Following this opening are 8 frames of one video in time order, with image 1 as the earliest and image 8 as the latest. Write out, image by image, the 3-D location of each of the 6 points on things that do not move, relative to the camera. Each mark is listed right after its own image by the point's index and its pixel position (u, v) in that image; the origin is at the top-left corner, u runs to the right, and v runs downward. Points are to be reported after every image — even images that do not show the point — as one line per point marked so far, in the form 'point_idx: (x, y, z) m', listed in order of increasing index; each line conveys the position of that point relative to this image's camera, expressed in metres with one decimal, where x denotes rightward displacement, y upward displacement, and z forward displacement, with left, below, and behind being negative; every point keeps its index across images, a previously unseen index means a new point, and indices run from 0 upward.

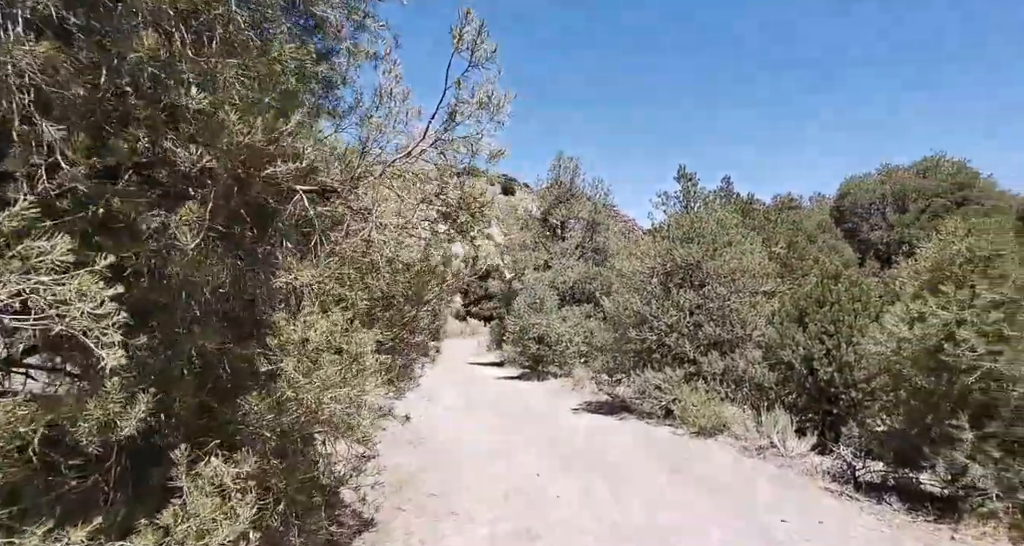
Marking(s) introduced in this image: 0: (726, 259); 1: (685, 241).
0: (+4.9, +0.3, +13.7) m
1: (+4.2, +0.8, +14.5) m
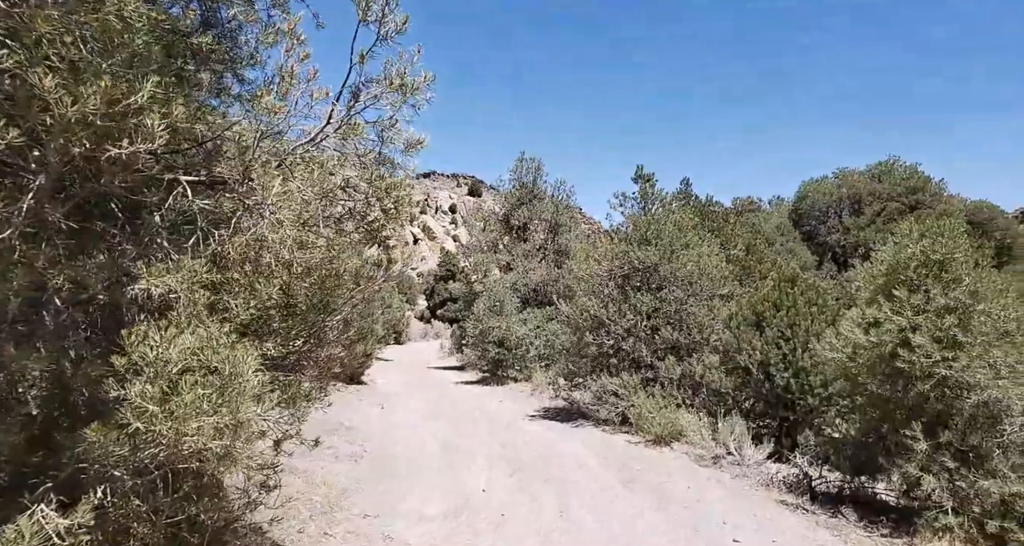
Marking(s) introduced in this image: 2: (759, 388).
0: (+3.8, +0.3, +13.4) m
1: (+3.1, +0.7, +14.1) m
2: (+4.8, -2.2, +11.6) m
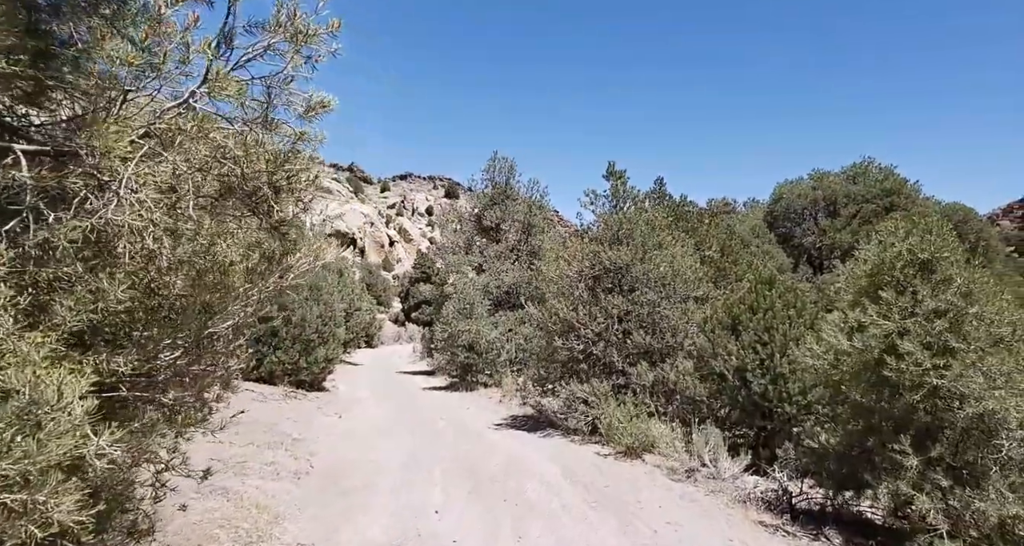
0: (+3.1, +0.2, +12.8) m
1: (+2.3, +0.7, +13.5) m
2: (+4.1, -2.2, +11.0) m
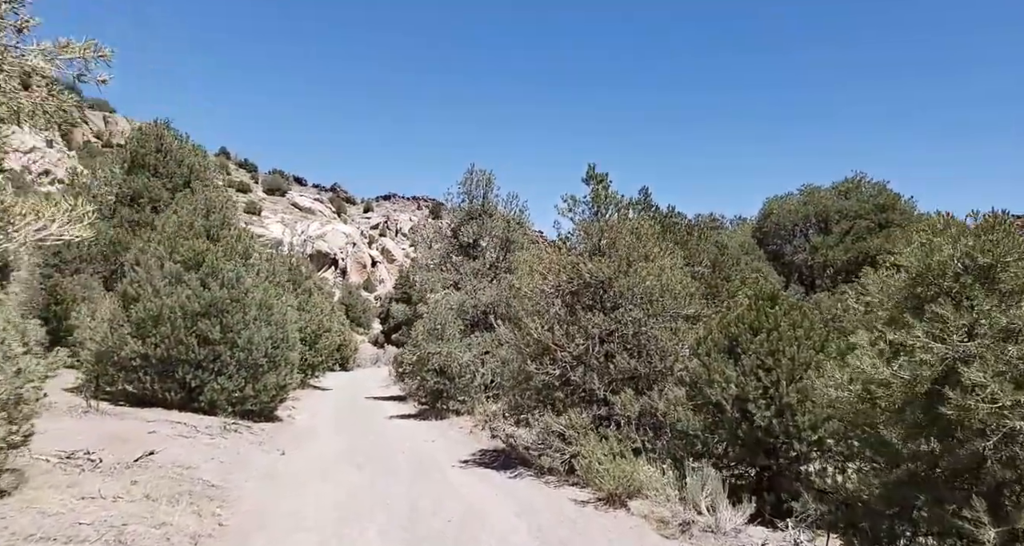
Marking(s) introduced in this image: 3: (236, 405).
0: (+2.4, 0.0, +11.3) m
1: (+1.7, +0.4, +12.0) m
2: (+3.5, -2.5, +9.4) m
3: (-7.5, -3.6, +16.1) m
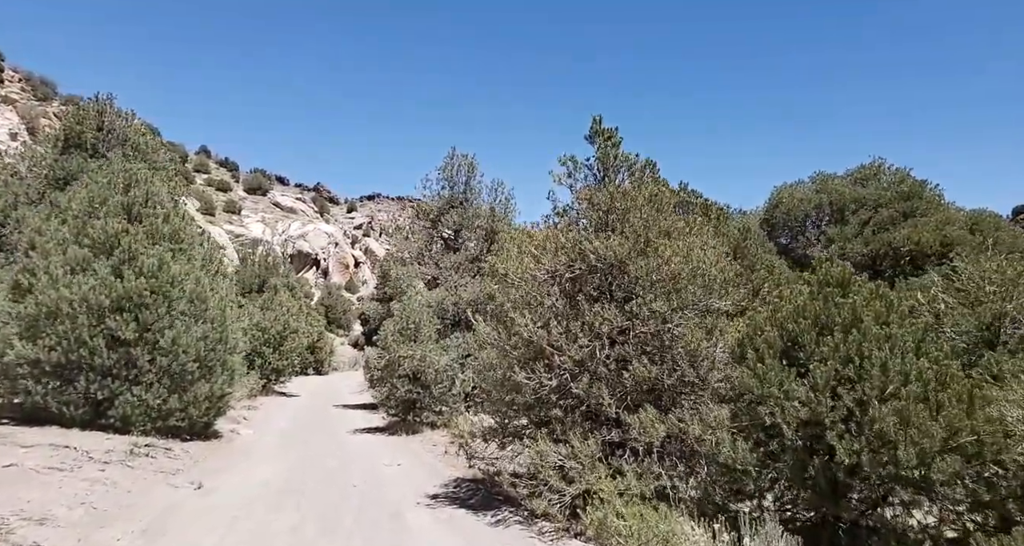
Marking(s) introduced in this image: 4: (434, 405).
0: (+2.2, +0.2, +8.7) m
1: (+1.4, +0.7, +9.3) m
2: (+3.3, -2.2, +6.8) m
3: (-7.8, -3.3, +13.2) m
4: (-2.4, -4.0, +18.0) m
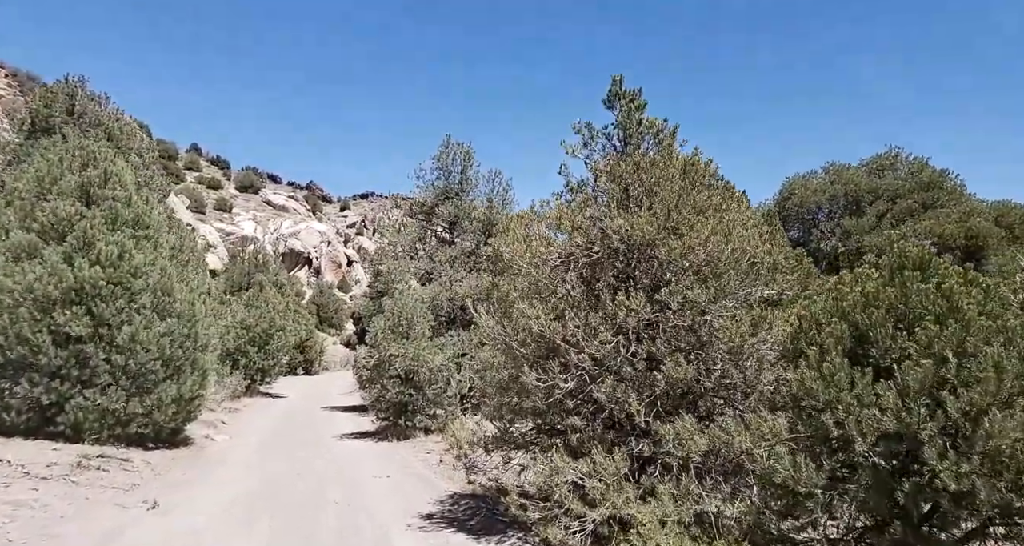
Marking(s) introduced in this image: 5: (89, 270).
0: (+2.3, +0.5, +7.3) m
1: (+1.5, +0.9, +8.0) m
2: (+3.4, -2.0, +5.5) m
3: (-7.8, -3.0, +11.8) m
4: (-2.4, -3.8, +16.6) m
5: (-8.0, 0.0, +11.4) m
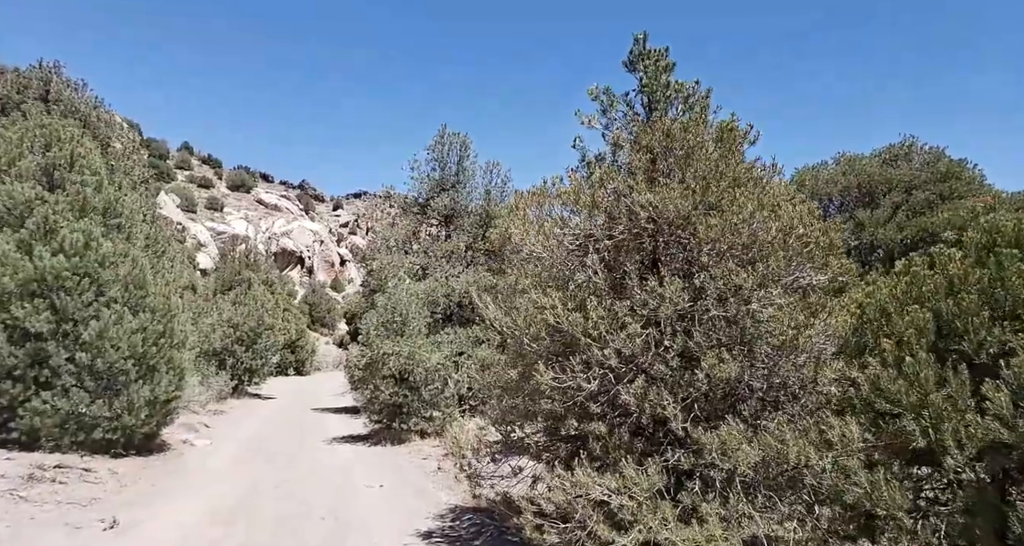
0: (+2.4, +0.6, +6.3) m
1: (+1.6, +1.1, +7.0) m
2: (+3.6, -1.8, +4.5) m
3: (-7.7, -2.9, +10.7) m
4: (-2.3, -3.6, +15.6) m
5: (-7.9, +0.2, +10.3) m
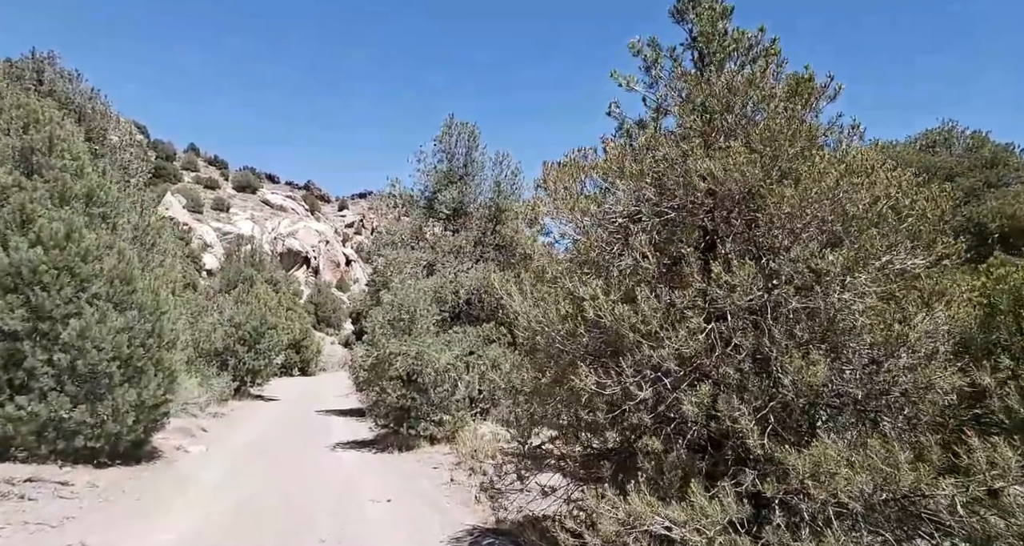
0: (+2.7, +0.8, +5.3) m
1: (+1.9, +1.2, +6.0) m
2: (+3.8, -1.6, +3.4) m
3: (-7.4, -2.7, +9.8) m
4: (-1.9, -3.4, +14.6) m
5: (-7.6, +0.3, +9.4) m
